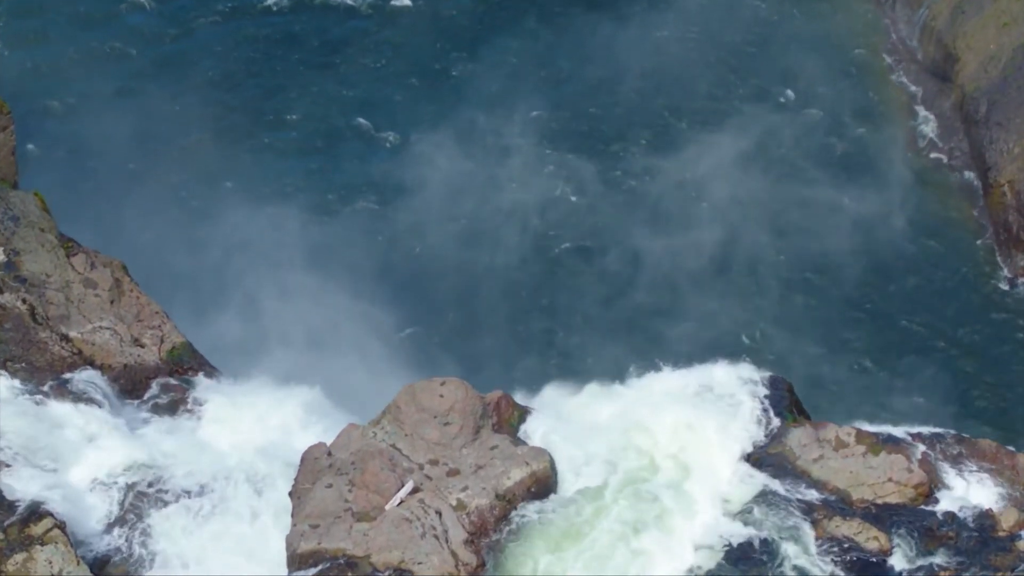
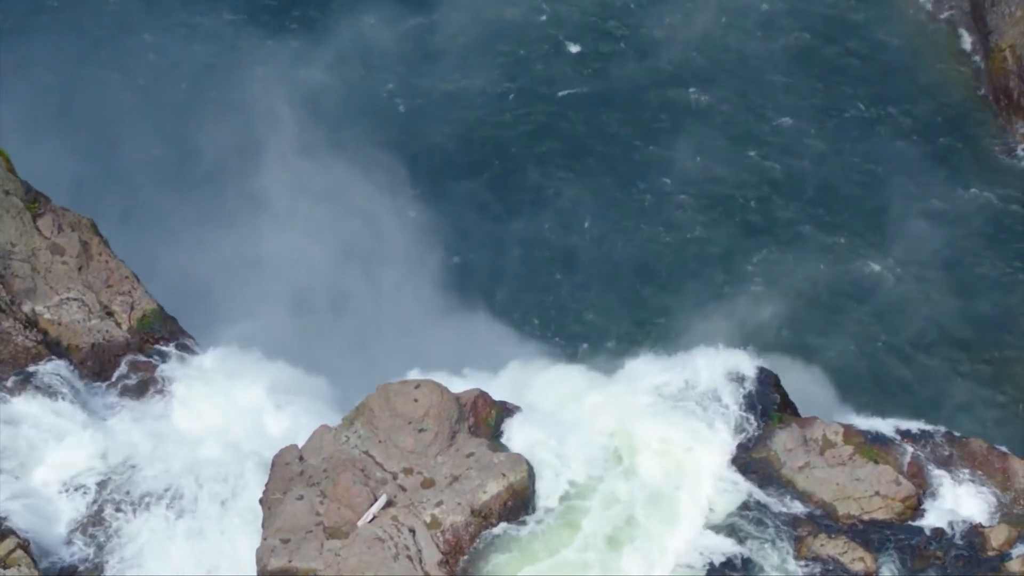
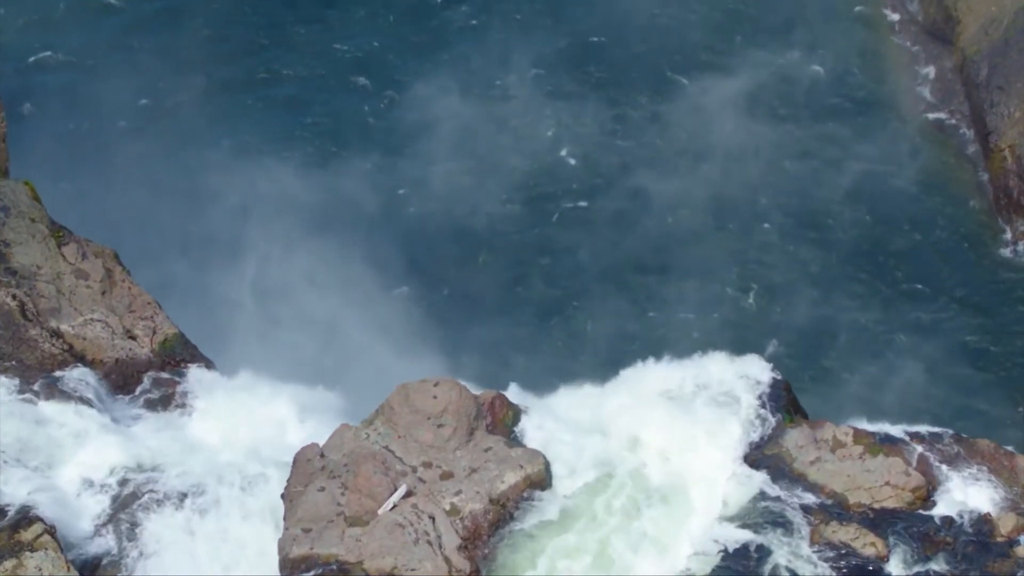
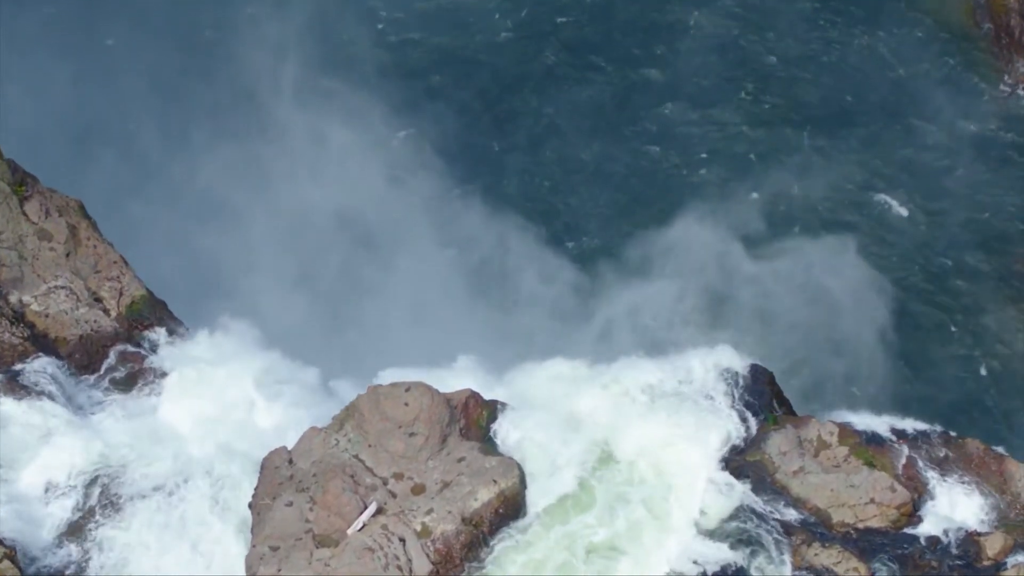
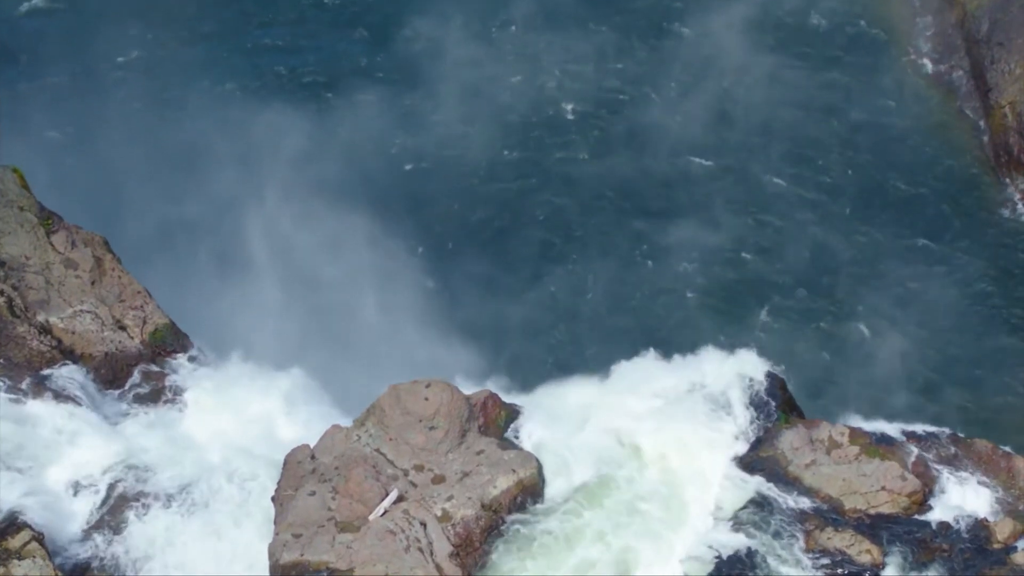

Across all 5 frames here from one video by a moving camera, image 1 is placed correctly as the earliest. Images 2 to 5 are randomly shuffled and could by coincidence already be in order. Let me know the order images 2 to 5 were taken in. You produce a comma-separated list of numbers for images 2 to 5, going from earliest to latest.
3, 5, 2, 4
